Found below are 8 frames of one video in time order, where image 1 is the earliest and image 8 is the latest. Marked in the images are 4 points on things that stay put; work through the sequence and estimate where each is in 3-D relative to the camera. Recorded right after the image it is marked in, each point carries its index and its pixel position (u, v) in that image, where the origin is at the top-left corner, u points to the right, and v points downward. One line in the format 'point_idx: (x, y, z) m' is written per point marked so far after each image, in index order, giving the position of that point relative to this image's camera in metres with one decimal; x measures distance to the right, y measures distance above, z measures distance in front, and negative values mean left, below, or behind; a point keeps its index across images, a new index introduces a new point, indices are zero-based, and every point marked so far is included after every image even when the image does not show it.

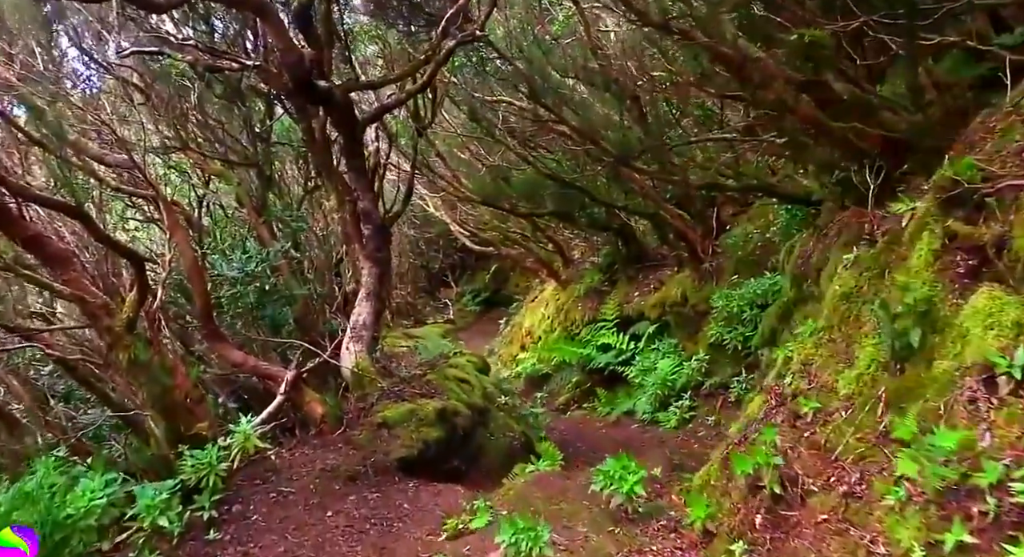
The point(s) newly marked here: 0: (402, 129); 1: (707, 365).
0: (-1.6, +2.1, +11.5) m
1: (+2.2, -1.0, +9.1) m
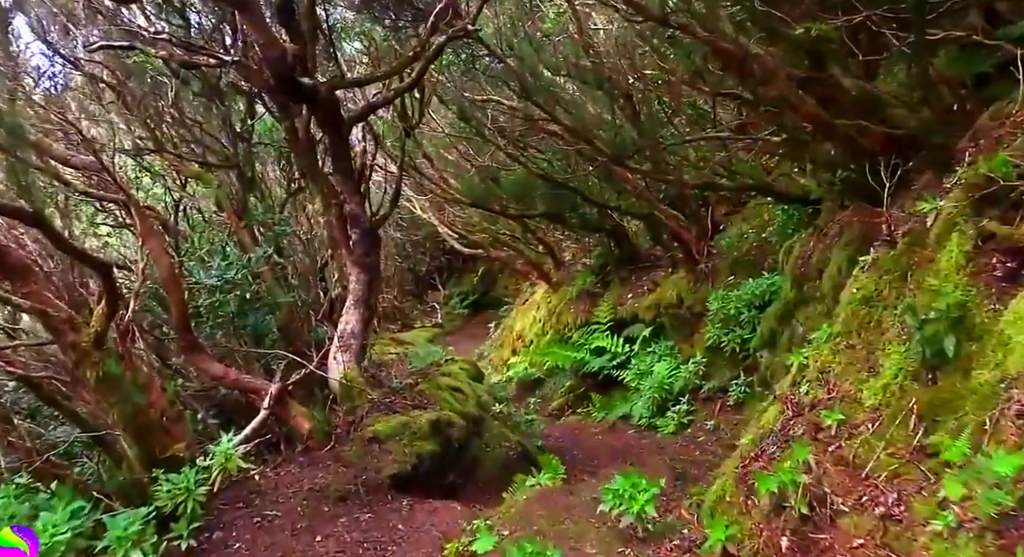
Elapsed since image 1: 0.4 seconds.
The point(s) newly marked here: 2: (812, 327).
0: (-1.7, +2.1, +11.3) m
1: (+2.1, -1.0, +8.9) m
2: (+2.2, -0.4, +6.0) m
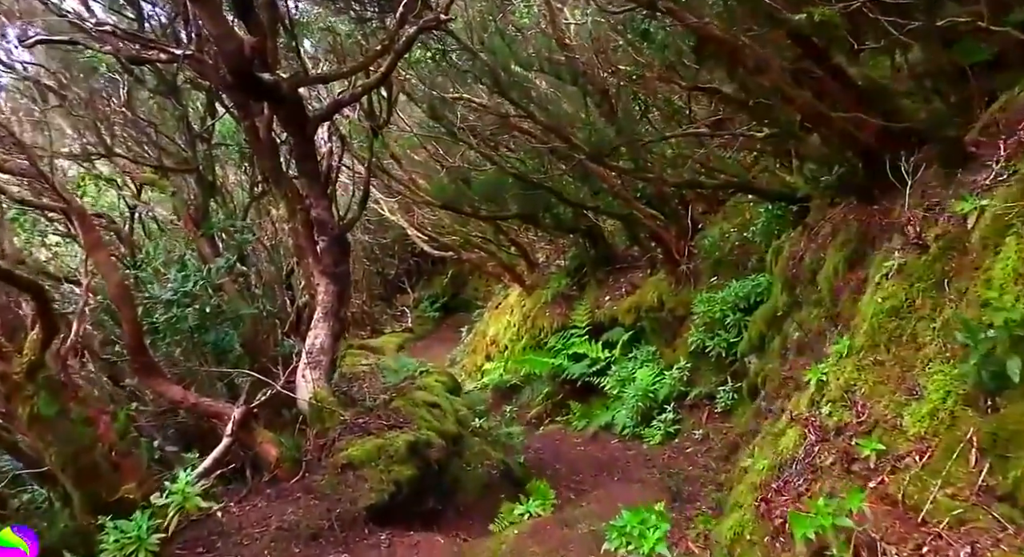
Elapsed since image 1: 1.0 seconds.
0: (-2.1, +2.0, +10.9) m
1: (+1.9, -1.0, +8.6) m
2: (+2.1, -0.4, +5.7) m
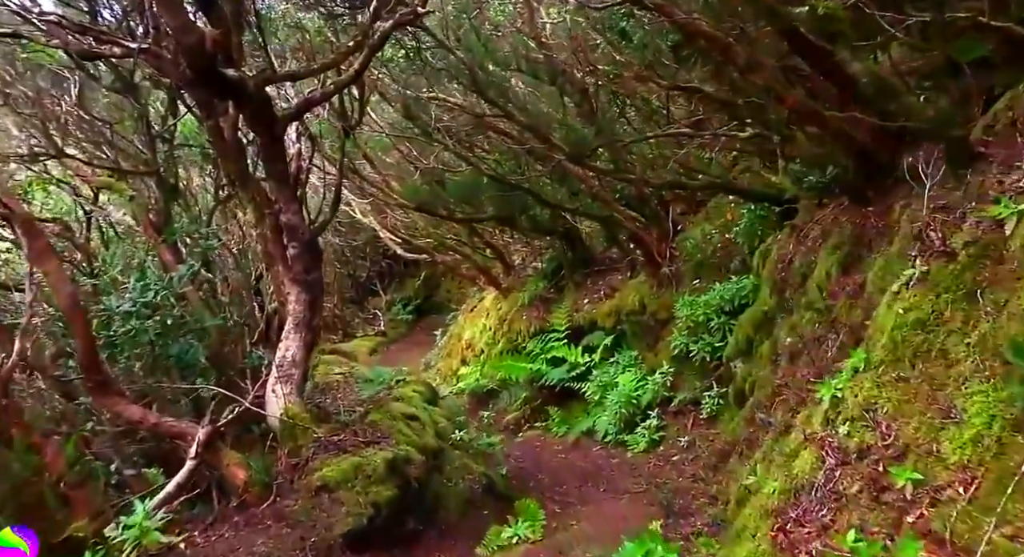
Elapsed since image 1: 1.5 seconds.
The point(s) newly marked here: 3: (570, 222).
0: (-2.4, +1.9, +10.5) m
1: (+1.7, -1.1, +8.4) m
2: (+2.0, -0.4, +5.5) m
3: (+0.9, +0.8, +12.1) m
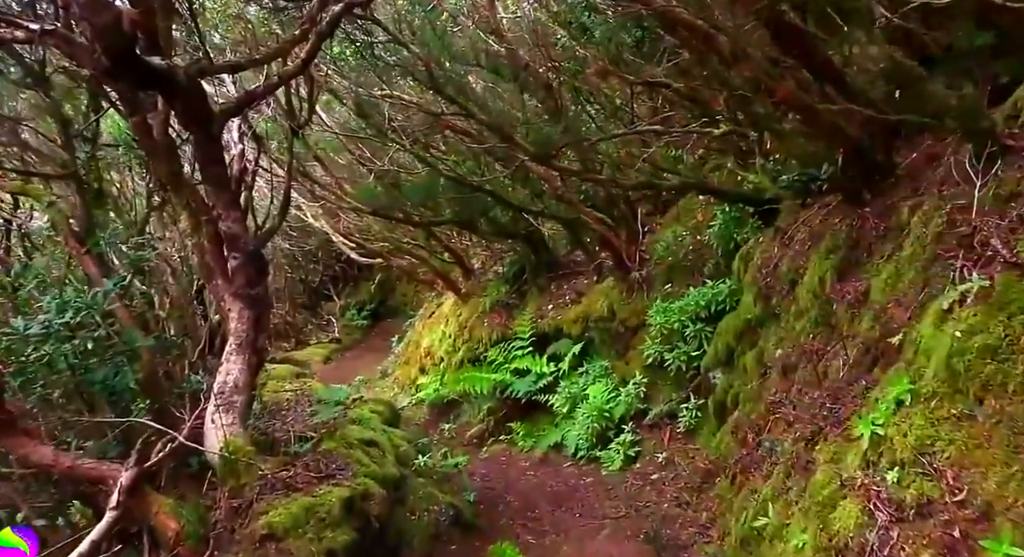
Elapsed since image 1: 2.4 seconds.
0: (-2.9, +1.8, +9.8) m
1: (+1.3, -1.1, +8.0) m
2: (+1.8, -0.5, +5.1) m
3: (+0.3, +0.8, +11.6) m
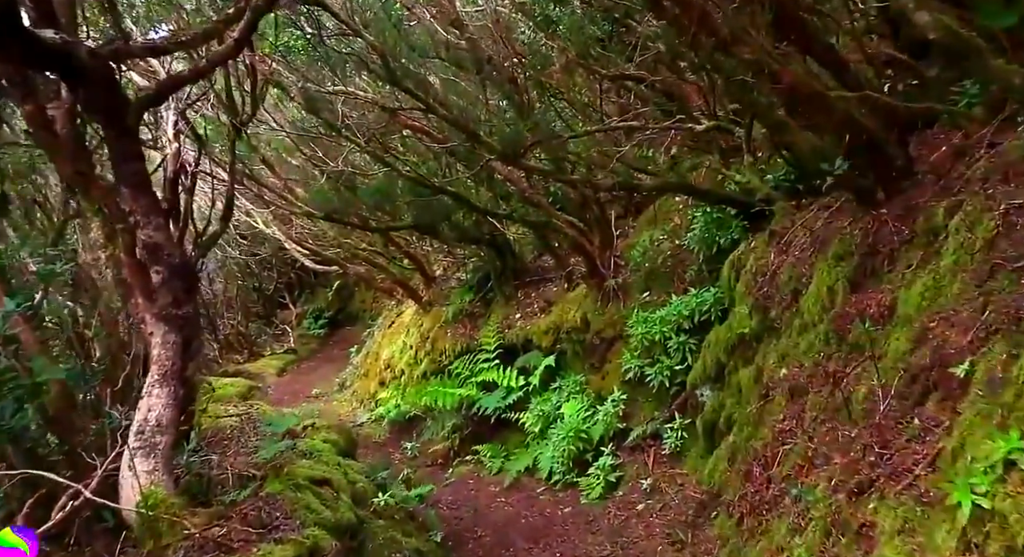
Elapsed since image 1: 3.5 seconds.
0: (-3.3, +1.7, +9.0) m
1: (+1.0, -1.2, +7.4) m
2: (+1.6, -0.5, +4.5) m
3: (-0.2, +0.7, +11.0) m
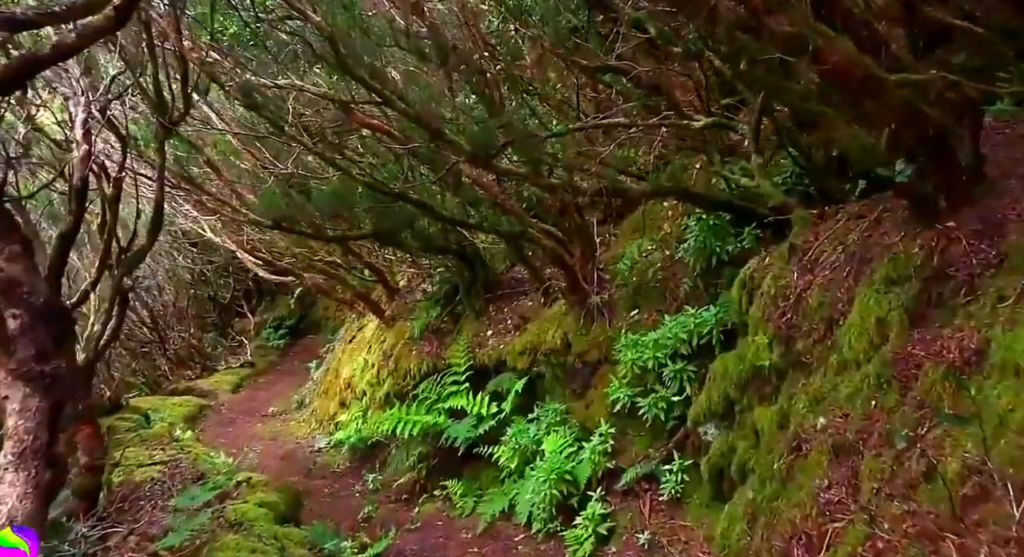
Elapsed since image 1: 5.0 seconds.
0: (-3.6, +1.5, +7.9) m
1: (+0.8, -1.3, +6.4) m
2: (+1.5, -0.7, +3.6) m
3: (-0.6, +0.5, +10.0) m
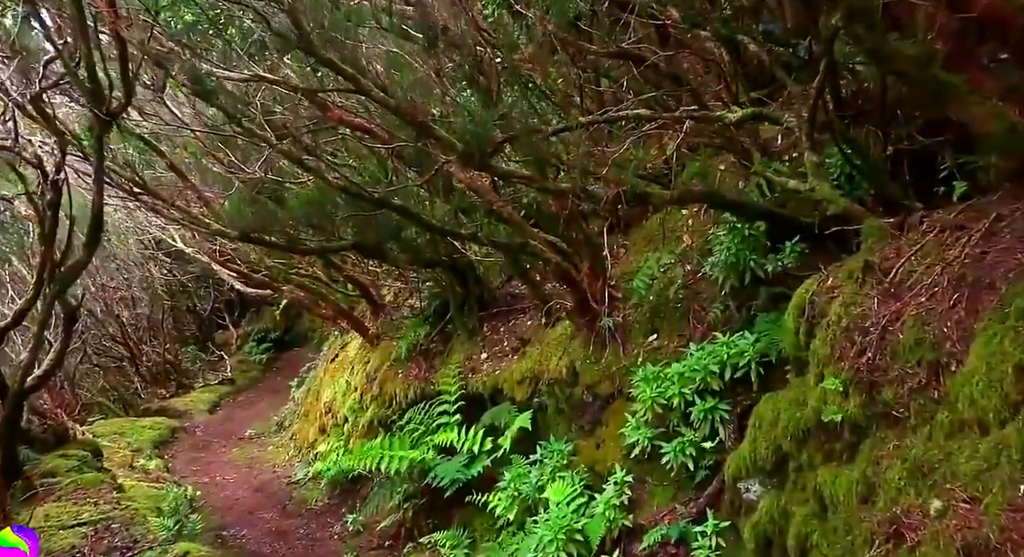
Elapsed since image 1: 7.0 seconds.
0: (-3.6, +1.3, +6.9) m
1: (+0.8, -1.5, +5.4) m
2: (+1.6, -0.8, +2.6) m
3: (-0.6, +0.3, +9.0) m
